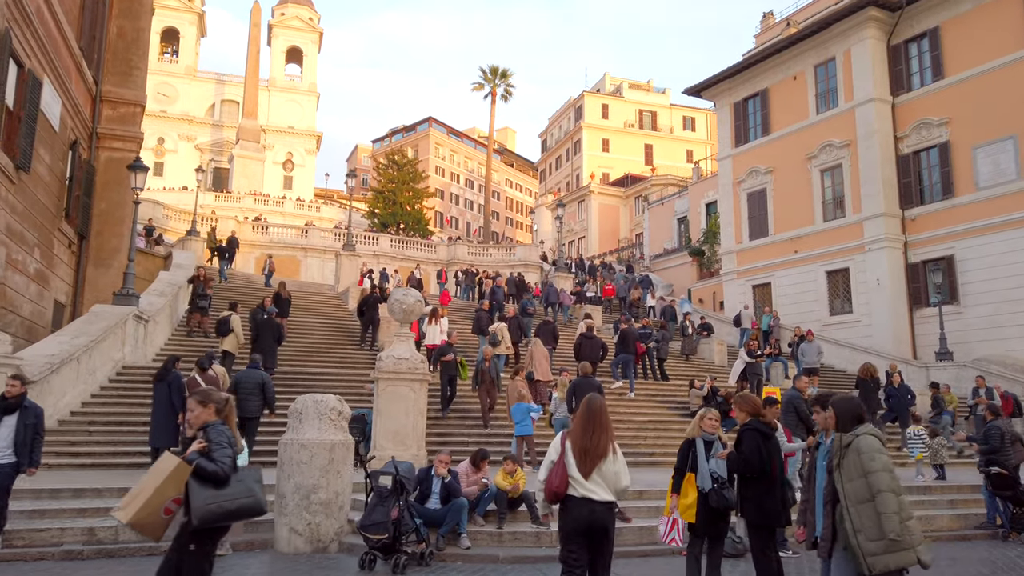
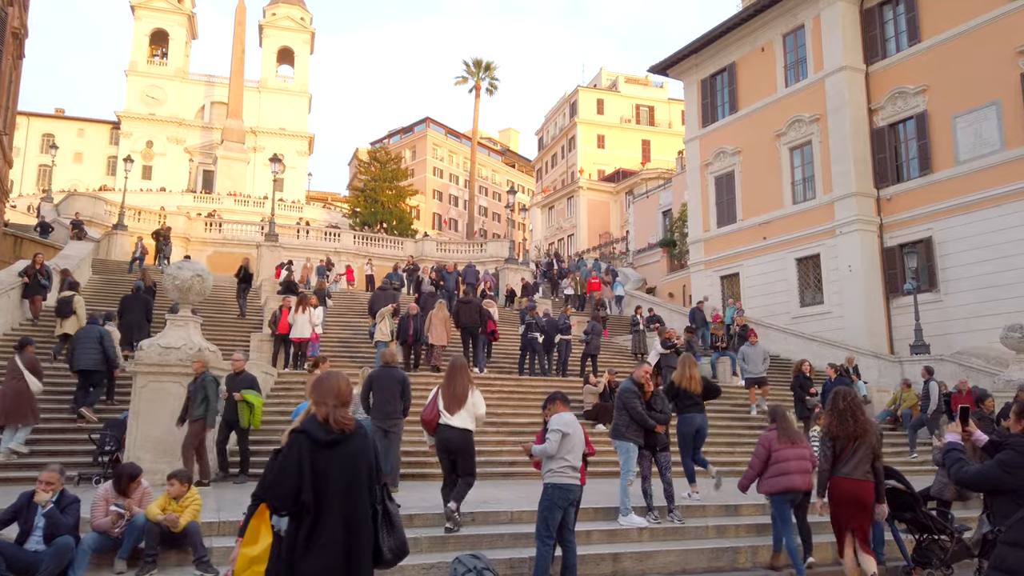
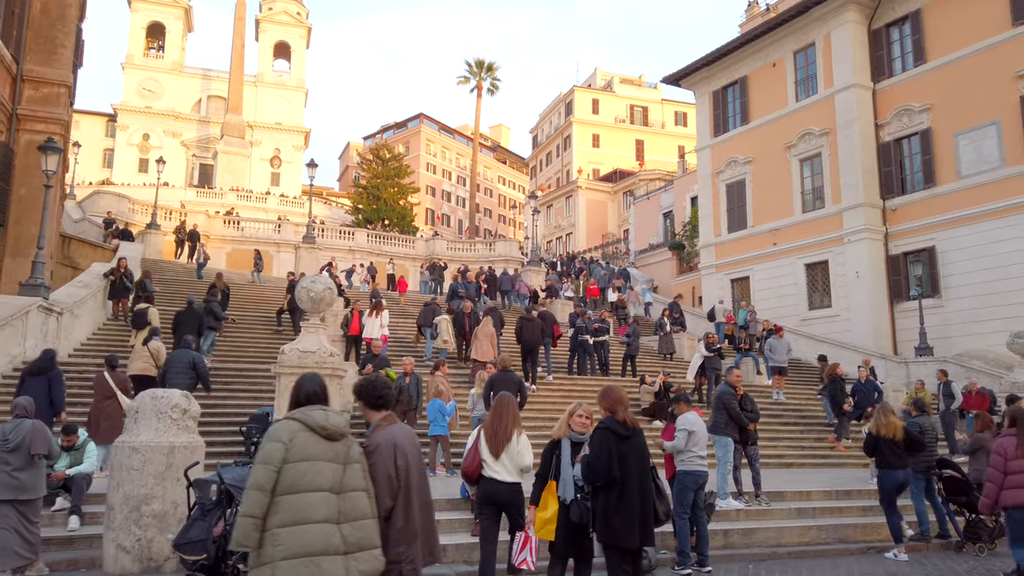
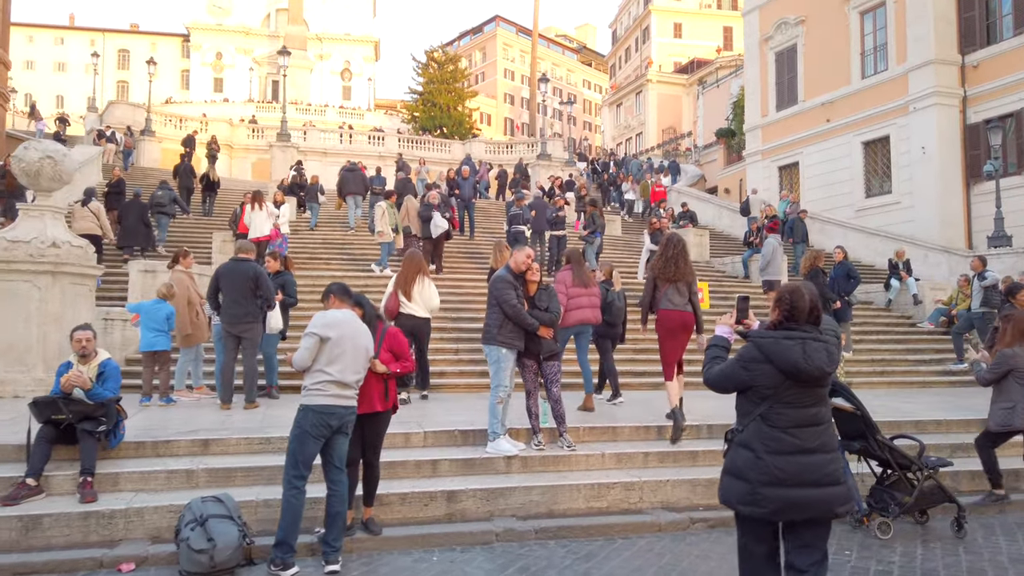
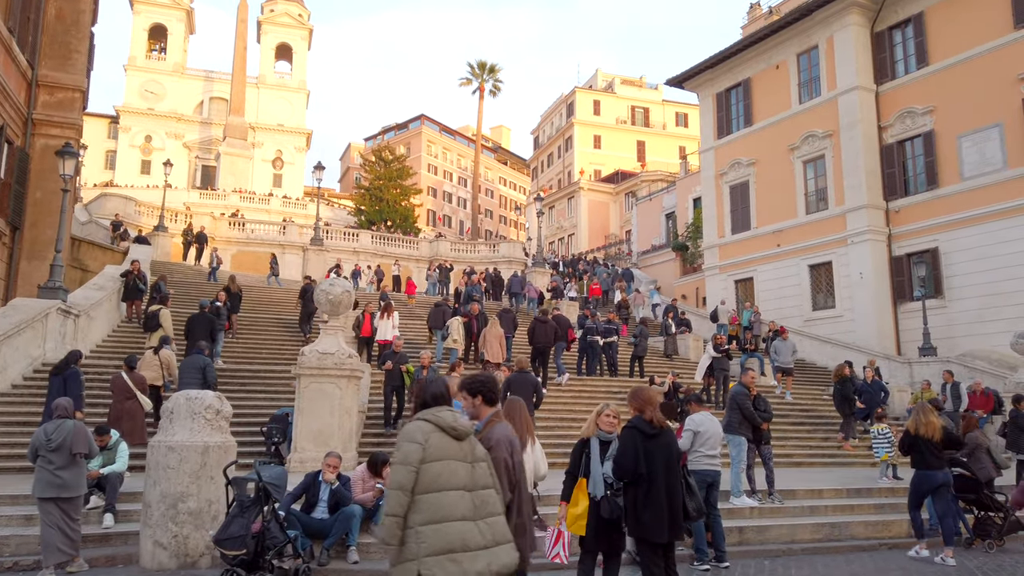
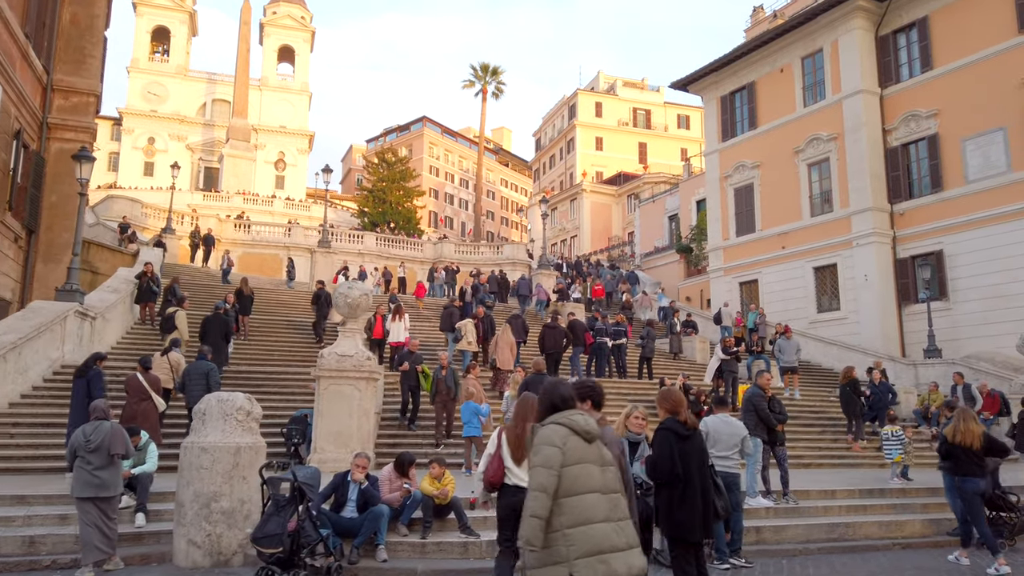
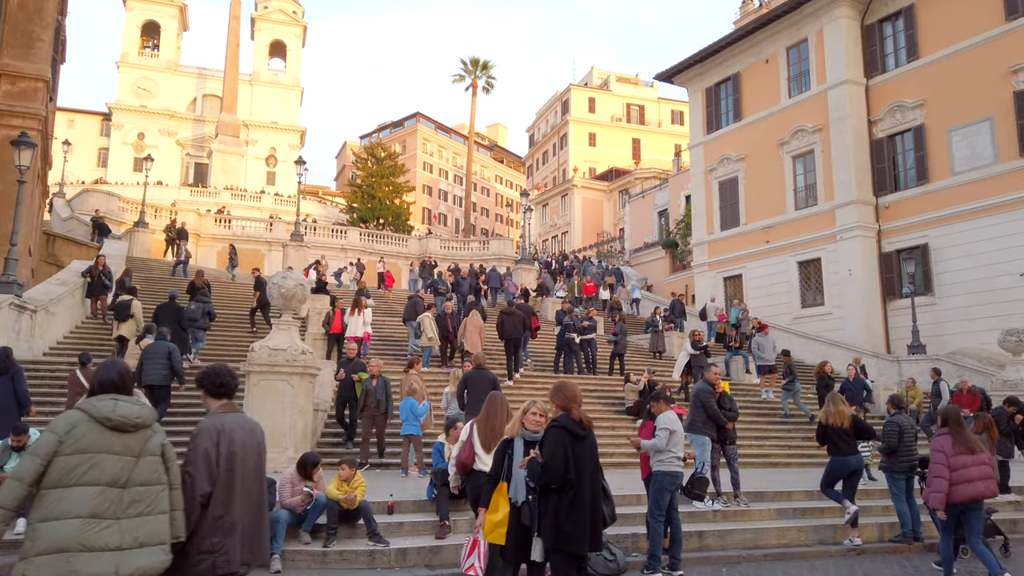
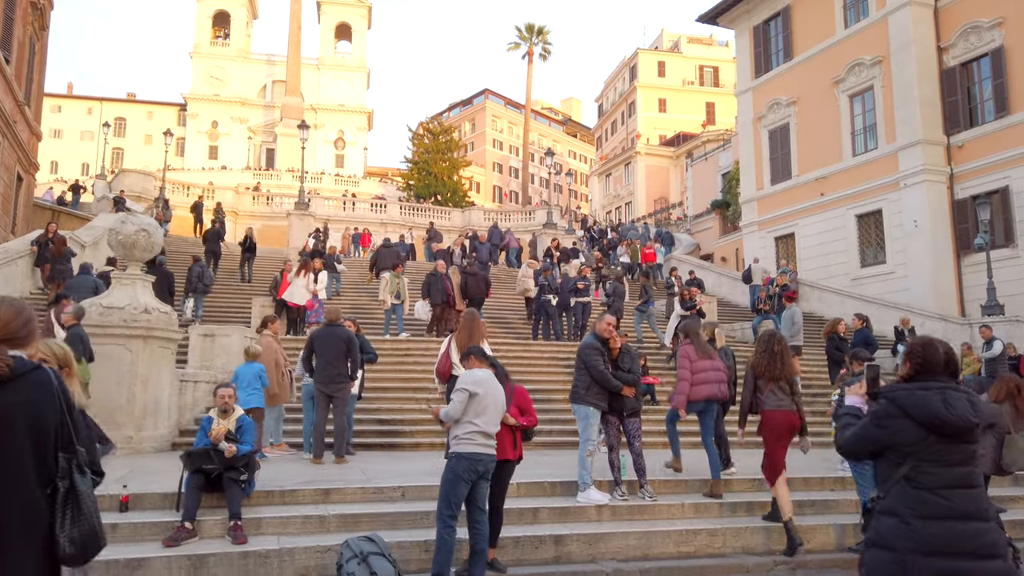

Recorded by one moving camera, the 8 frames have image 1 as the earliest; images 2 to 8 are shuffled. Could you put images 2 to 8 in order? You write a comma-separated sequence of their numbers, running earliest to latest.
6, 5, 3, 7, 2, 8, 4
